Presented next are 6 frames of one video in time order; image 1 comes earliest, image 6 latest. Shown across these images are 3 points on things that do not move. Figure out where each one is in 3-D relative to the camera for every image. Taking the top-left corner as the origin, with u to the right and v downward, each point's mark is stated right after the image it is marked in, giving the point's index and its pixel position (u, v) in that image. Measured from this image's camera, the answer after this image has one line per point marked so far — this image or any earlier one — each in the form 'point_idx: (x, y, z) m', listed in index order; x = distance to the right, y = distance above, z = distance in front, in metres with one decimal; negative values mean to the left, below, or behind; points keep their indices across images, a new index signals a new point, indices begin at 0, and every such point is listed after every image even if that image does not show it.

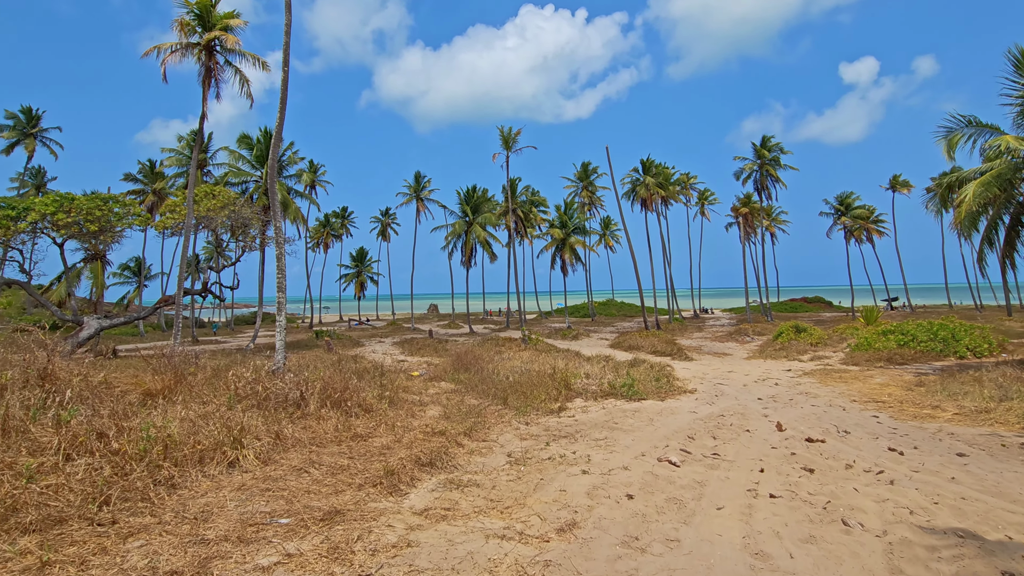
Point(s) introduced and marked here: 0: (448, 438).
0: (-0.8, -1.8, +6.6) m
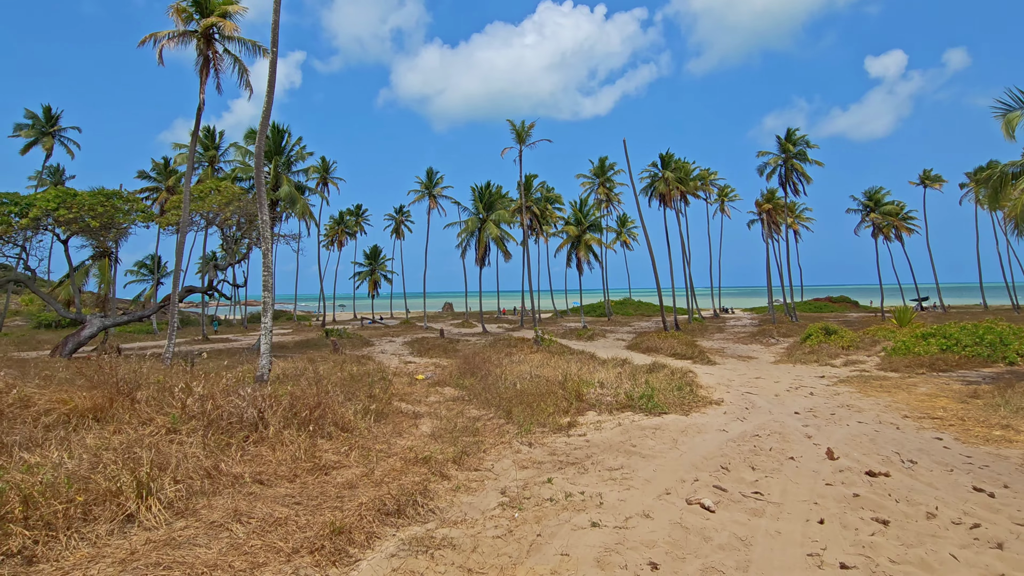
0: (-0.8, -1.8, +5.5) m
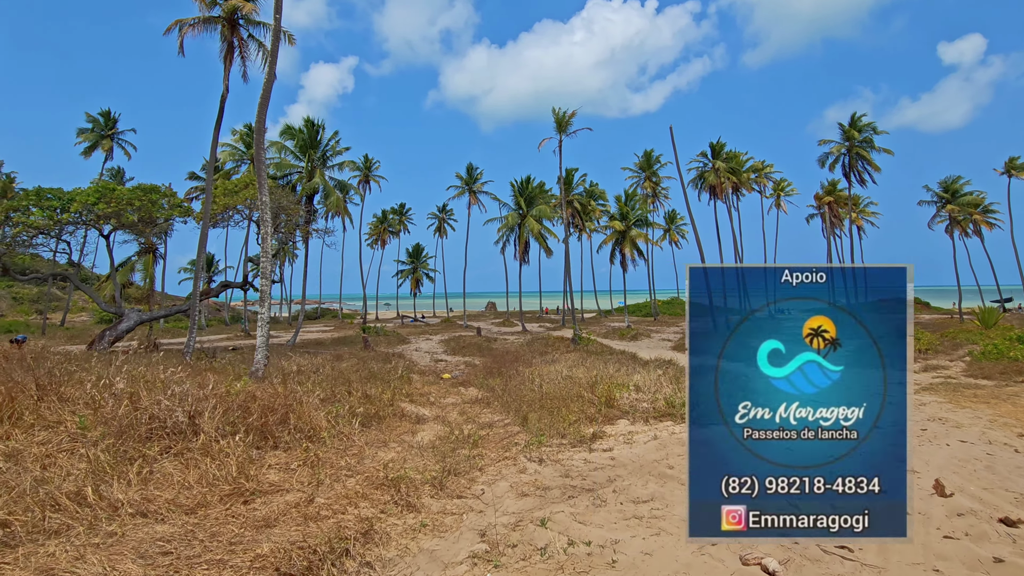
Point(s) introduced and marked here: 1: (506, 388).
0: (-0.9, -1.6, +4.3) m
1: (-0.1, -2.2, +12.0) m
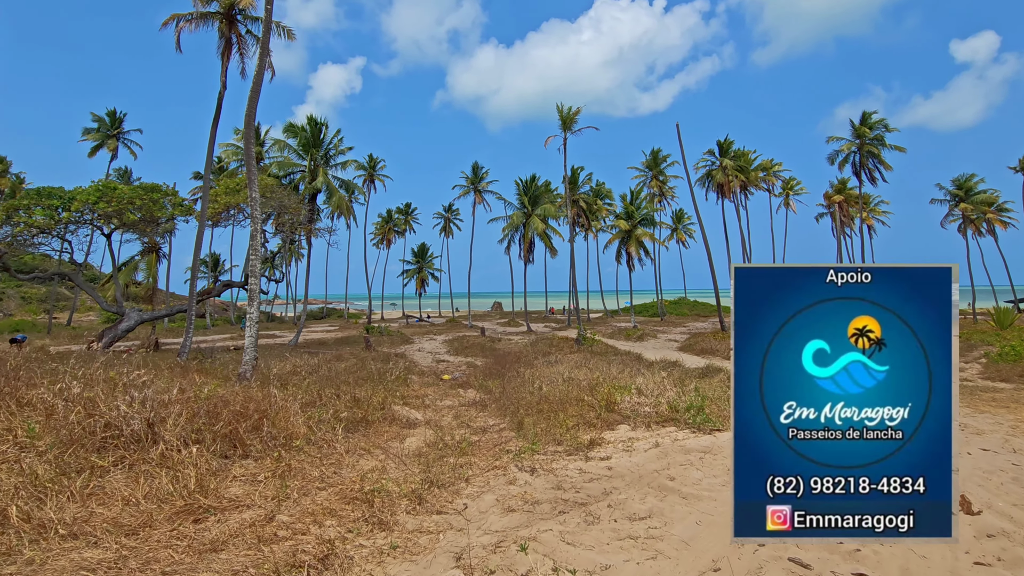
0: (-1.0, -1.6, +3.9) m
1: (-0.2, -2.2, +11.7) m
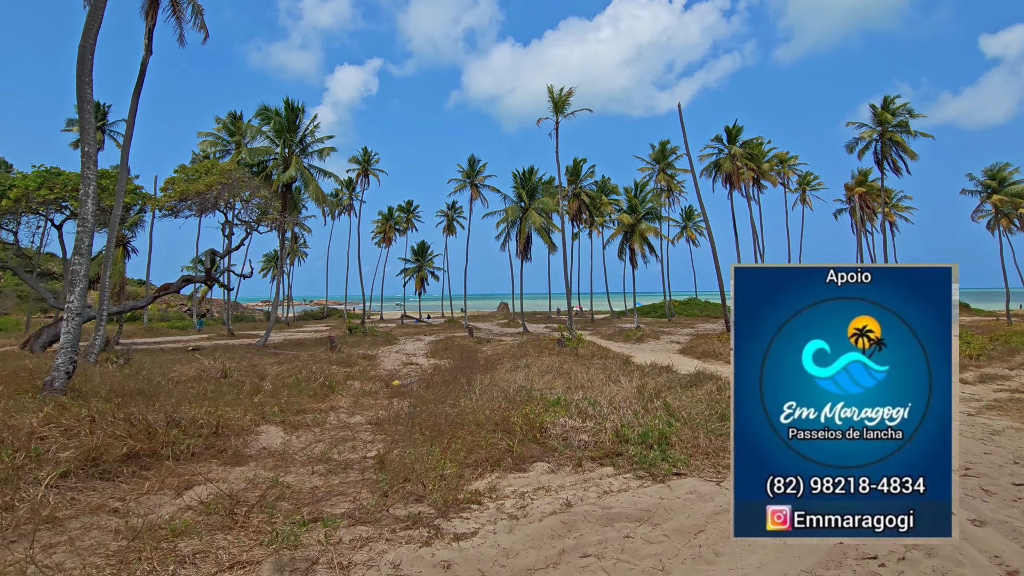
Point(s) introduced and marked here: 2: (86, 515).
0: (-2.4, -1.3, +1.5) m
1: (-1.3, -1.9, +9.3) m
2: (-2.9, -1.4, +3.4) m
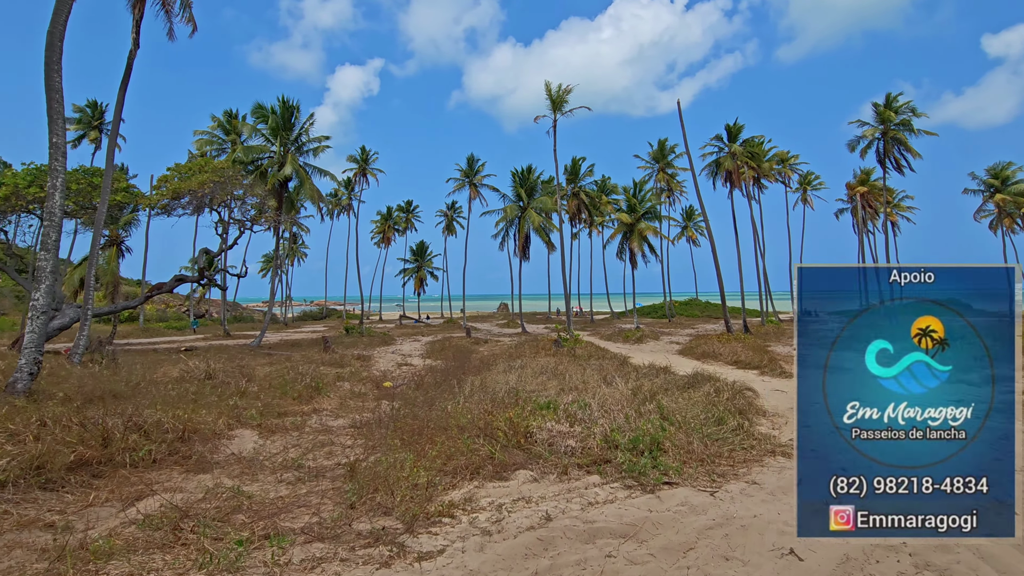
0: (-2.6, -1.3, +1.2) m
1: (-1.5, -1.9, +8.9) m
2: (-3.0, -1.4, +3.1) m
